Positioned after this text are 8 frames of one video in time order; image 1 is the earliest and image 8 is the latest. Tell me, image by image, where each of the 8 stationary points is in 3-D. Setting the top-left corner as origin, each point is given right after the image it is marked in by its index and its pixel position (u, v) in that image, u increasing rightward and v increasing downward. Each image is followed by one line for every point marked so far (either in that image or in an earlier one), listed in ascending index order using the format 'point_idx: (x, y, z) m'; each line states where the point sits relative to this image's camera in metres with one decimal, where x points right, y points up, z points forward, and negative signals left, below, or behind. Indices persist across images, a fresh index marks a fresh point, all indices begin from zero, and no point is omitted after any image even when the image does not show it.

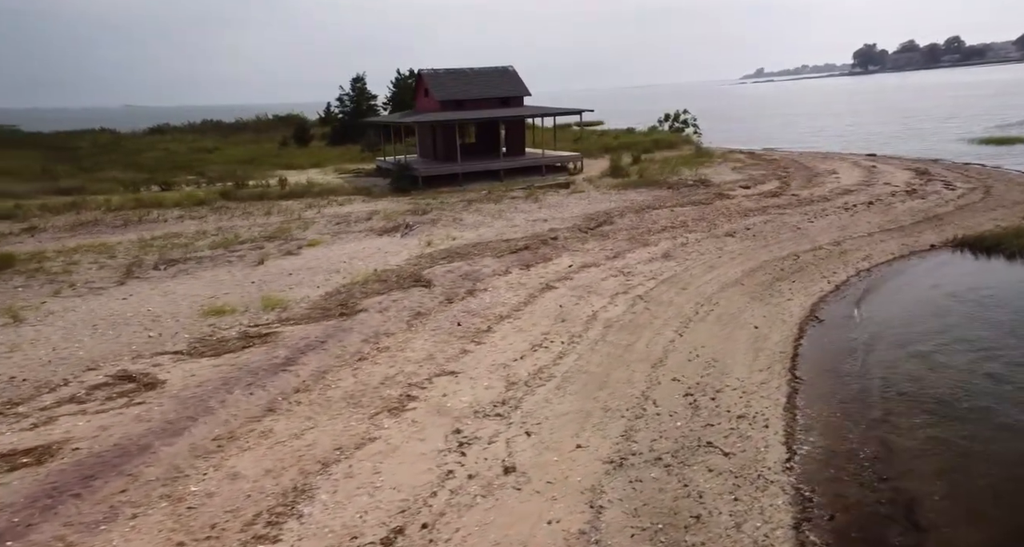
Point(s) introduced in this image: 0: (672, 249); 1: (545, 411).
0: (+3.7, +0.5, +14.4) m
1: (+0.4, -1.4, +6.5) m
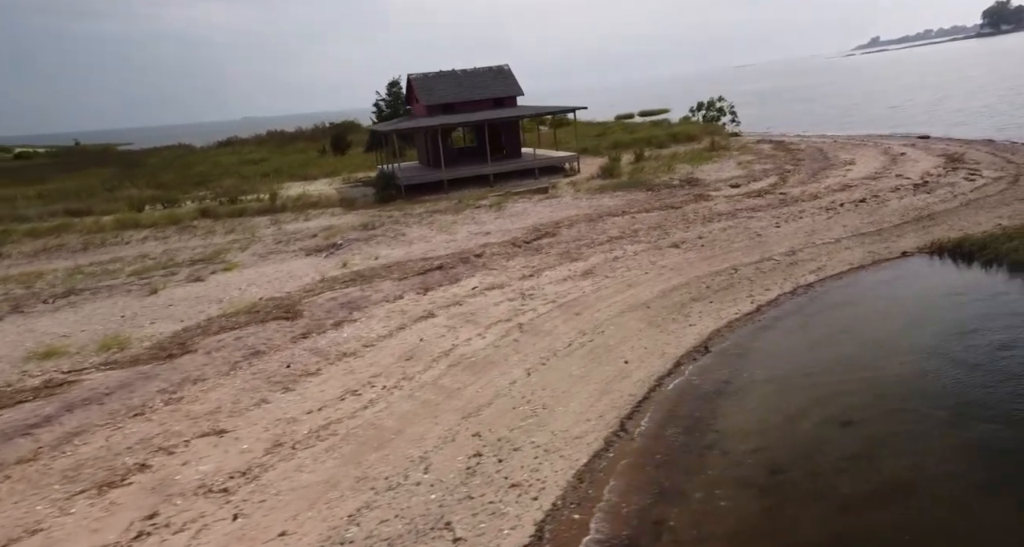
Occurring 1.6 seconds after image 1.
0: (+1.8, +0.1, +13.2) m
1: (-2.1, -1.9, +5.8) m
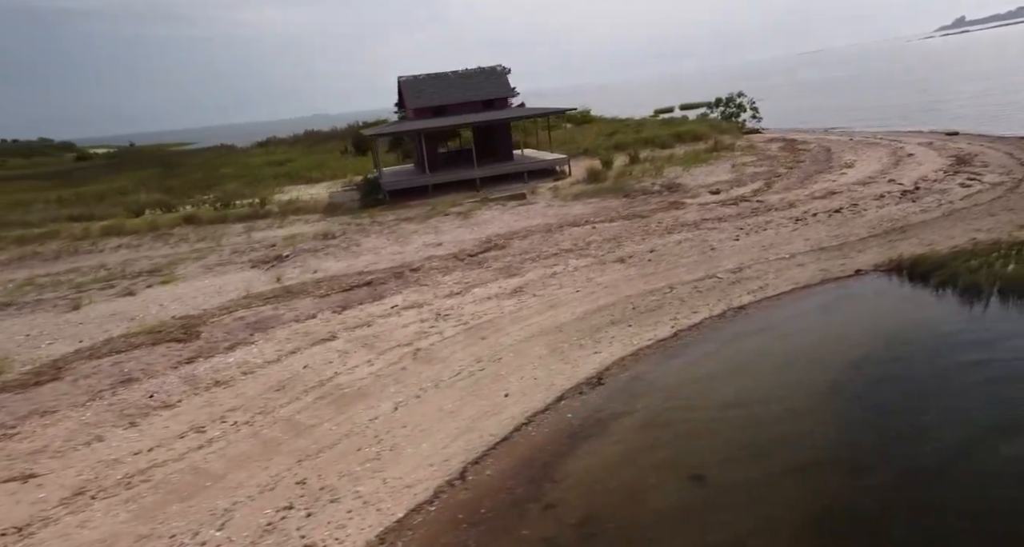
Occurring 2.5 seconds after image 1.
0: (+0.4, -0.2, +12.6) m
1: (-3.9, -2.3, +5.3) m
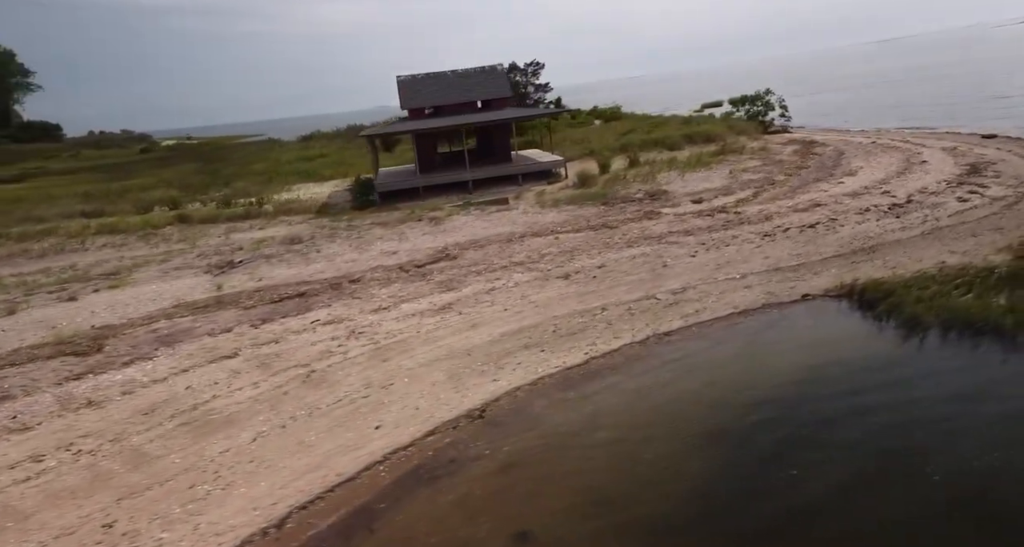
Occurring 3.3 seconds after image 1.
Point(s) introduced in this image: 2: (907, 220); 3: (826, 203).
0: (-1.0, -0.5, +12.1) m
1: (-5.7, -2.5, +5.1) m
2: (+9.1, +1.3, +14.4) m
3: (+8.5, +1.9, +16.9) m
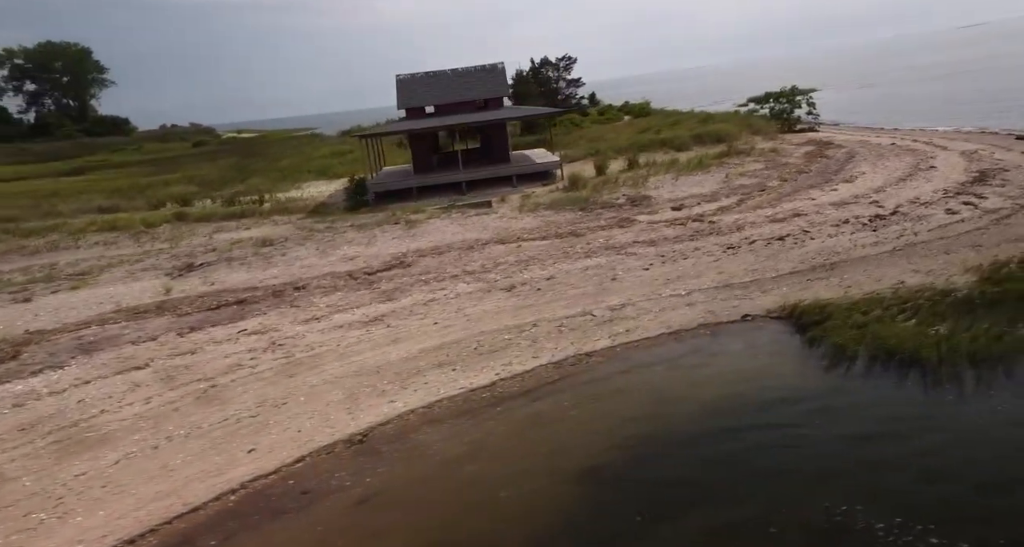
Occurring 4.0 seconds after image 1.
0: (-2.2, -0.7, +11.8) m
1: (-7.3, -2.7, +5.0) m
2: (+8.1, +0.9, +13.5) m
3: (+7.6, +1.6, +16.0) m
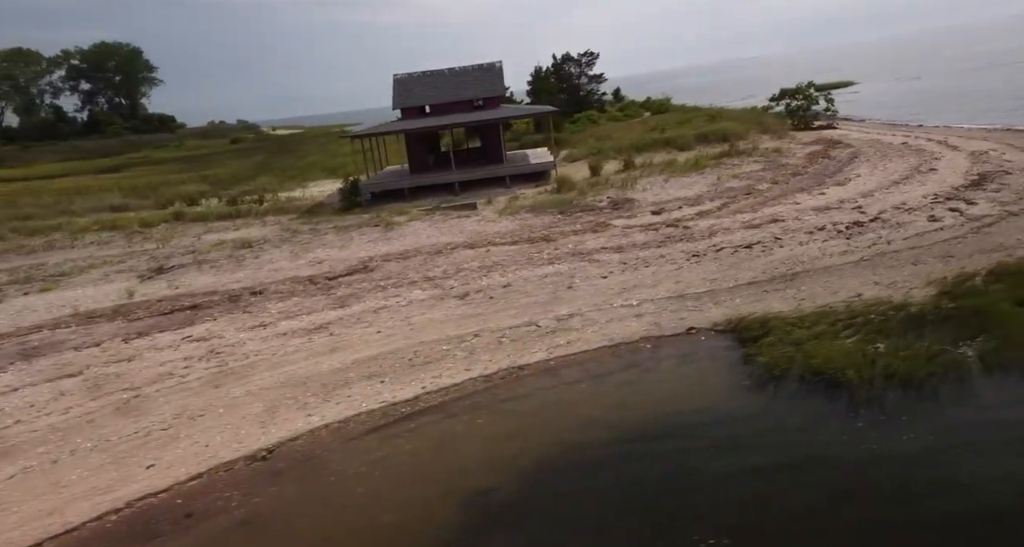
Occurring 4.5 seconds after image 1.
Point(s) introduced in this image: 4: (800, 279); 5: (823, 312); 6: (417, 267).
0: (-3.1, -0.8, +11.7) m
1: (-8.5, -2.8, +5.1) m
2: (+7.2, +0.7, +13.0) m
3: (+6.8, +1.4, +15.5) m
4: (+5.2, -0.1, +11.2) m
5: (+4.9, -0.6, +9.7) m
6: (-2.2, +0.2, +14.6) m
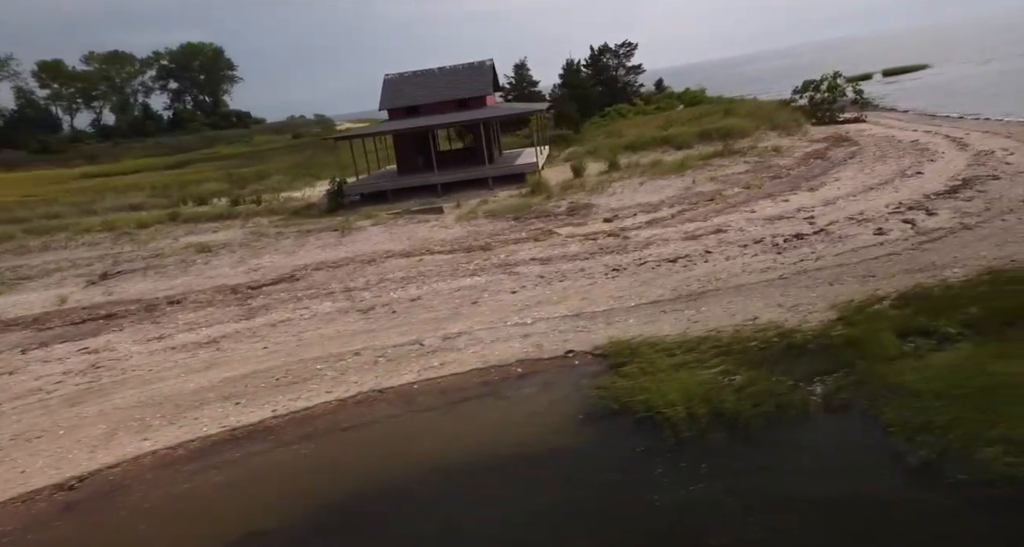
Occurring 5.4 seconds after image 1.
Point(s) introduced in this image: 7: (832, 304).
0: (-5.0, -1.1, +11.5) m
1: (-10.8, -3.1, +5.4) m
2: (+5.4, +0.4, +12.2) m
3: (+5.2, +1.1, +14.7) m
4: (+3.3, -0.4, +10.6) m
5: (+2.9, -0.9, +9.1) m
6: (-3.9, -0.1, +14.4) m
7: (+4.9, -0.5, +9.6) m
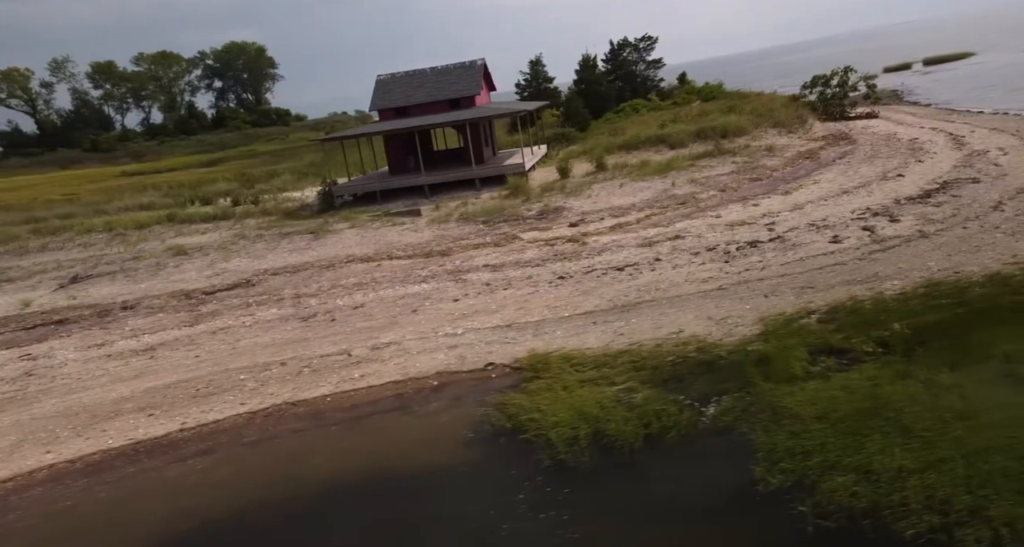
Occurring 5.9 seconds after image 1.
0: (-6.1, -1.2, +11.6) m
1: (-12.2, -3.3, +5.7) m
2: (+4.3, +0.2, +11.9) m
3: (+4.2, +1.0, +14.4) m
4: (+2.1, -0.6, +10.3) m
5: (+1.6, -1.1, +8.8) m
6: (-5.0, -0.2, +14.4) m
7: (+3.7, -0.7, +9.3) m
